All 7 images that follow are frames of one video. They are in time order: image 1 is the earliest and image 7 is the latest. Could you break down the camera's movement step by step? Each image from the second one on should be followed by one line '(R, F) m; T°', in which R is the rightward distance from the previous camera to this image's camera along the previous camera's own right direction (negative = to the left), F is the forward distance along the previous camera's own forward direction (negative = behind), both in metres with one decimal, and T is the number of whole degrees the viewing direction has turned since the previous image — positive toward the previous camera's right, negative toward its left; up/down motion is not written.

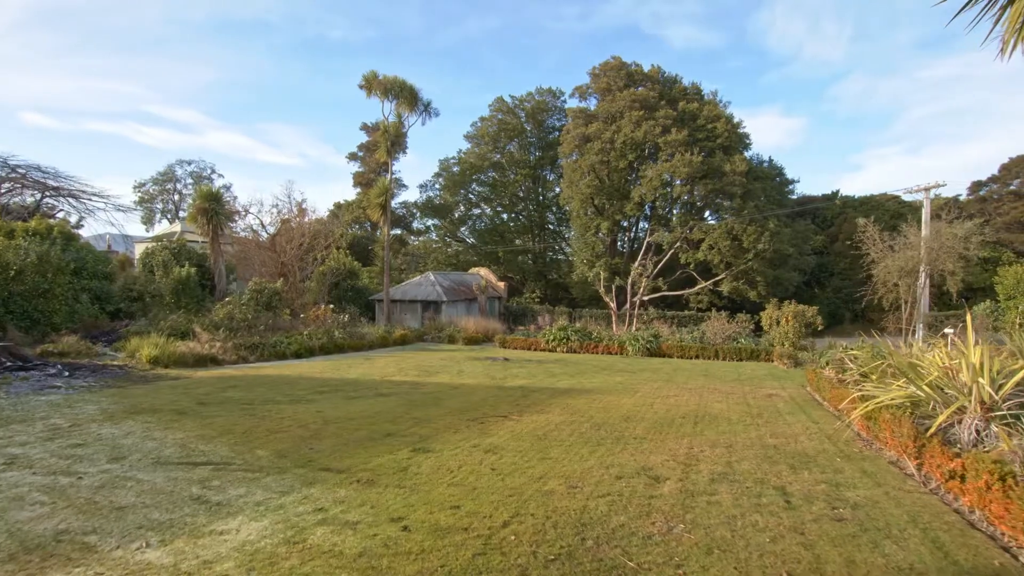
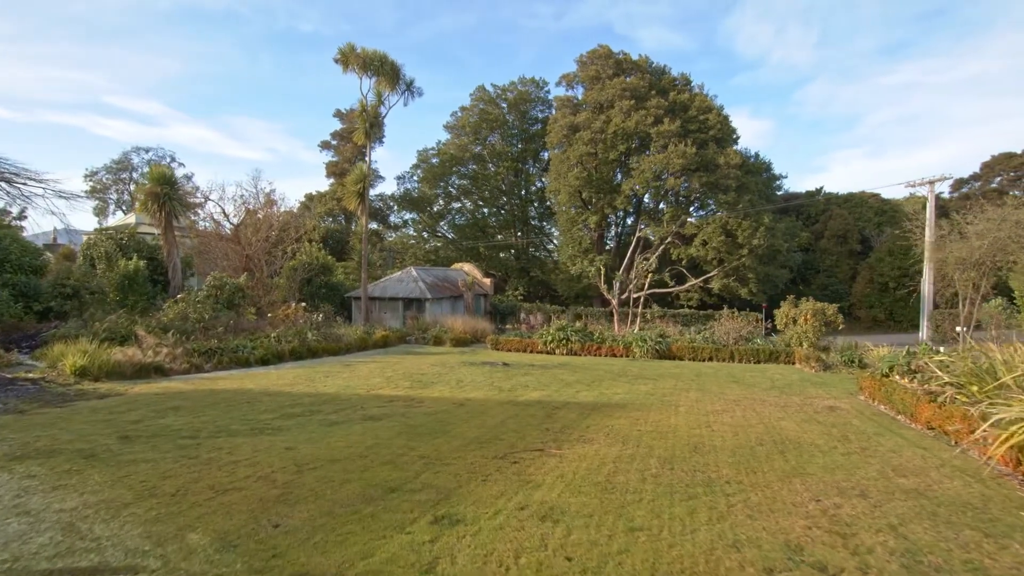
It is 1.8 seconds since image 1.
(-0.7, +2.0) m; +3°
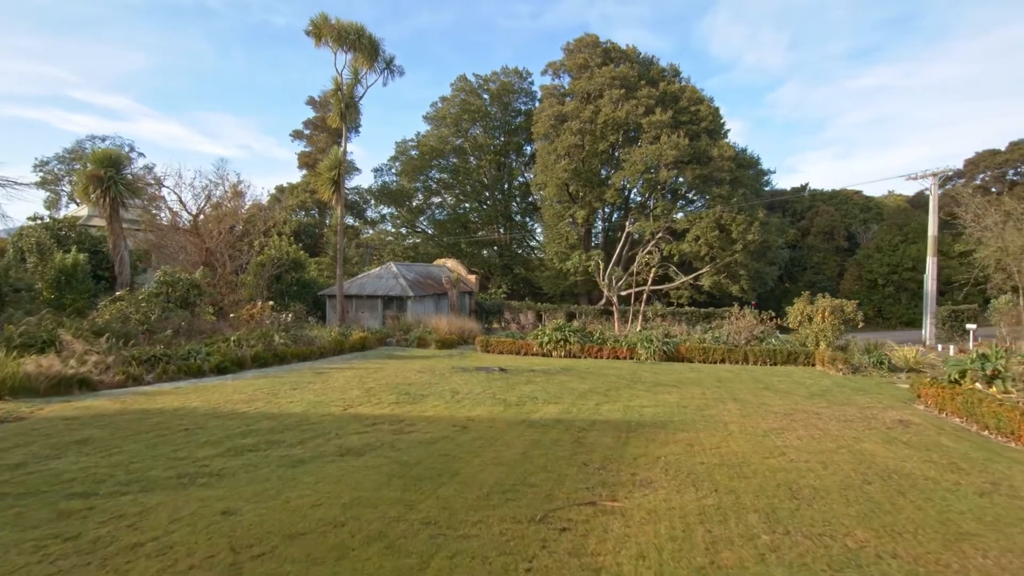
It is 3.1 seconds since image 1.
(-0.5, +1.7) m; +2°
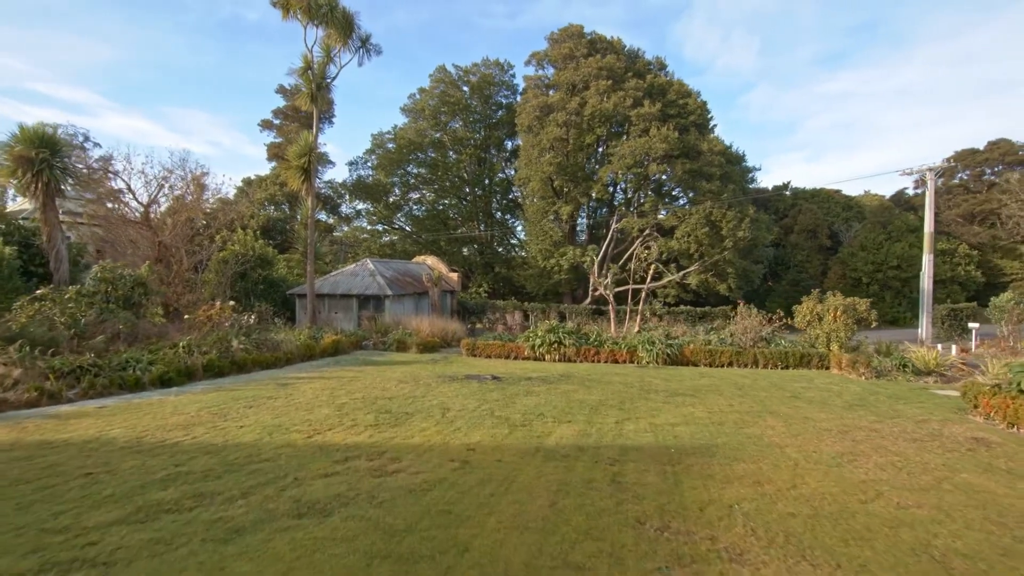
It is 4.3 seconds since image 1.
(-0.4, +1.5) m; +3°
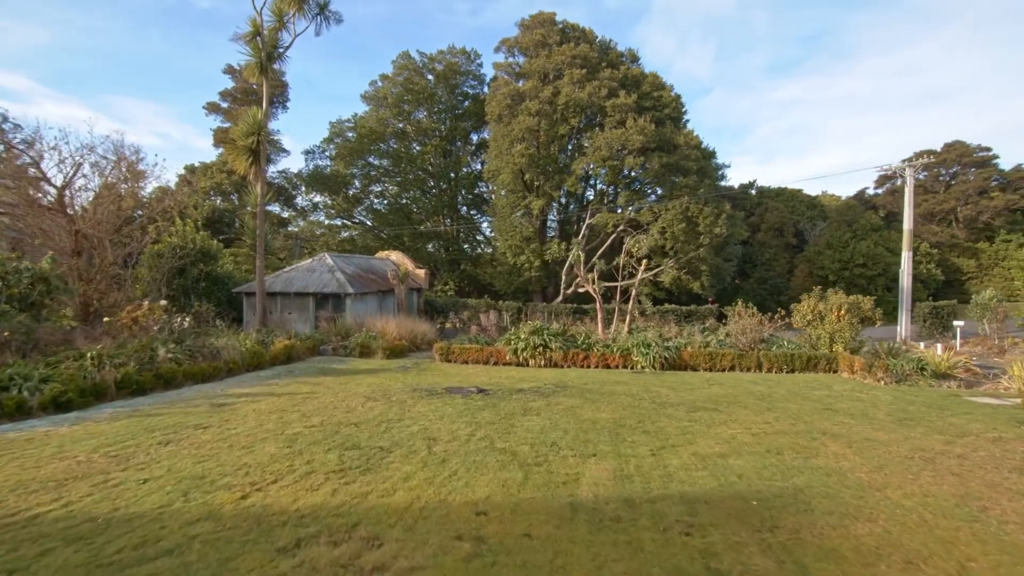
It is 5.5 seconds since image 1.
(-0.5, +1.7) m; +4°
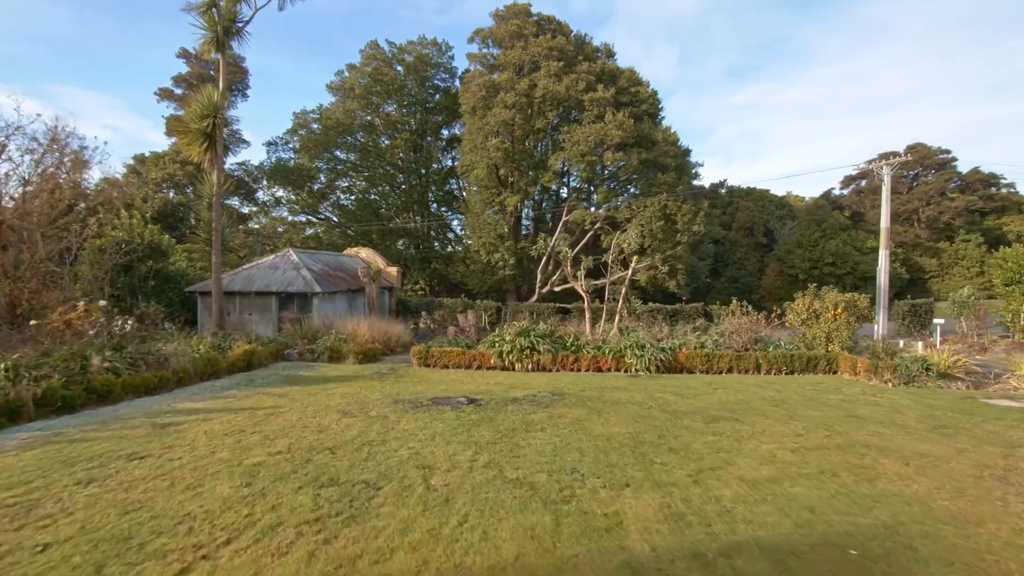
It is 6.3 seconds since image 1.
(-0.4, +1.0) m; +4°
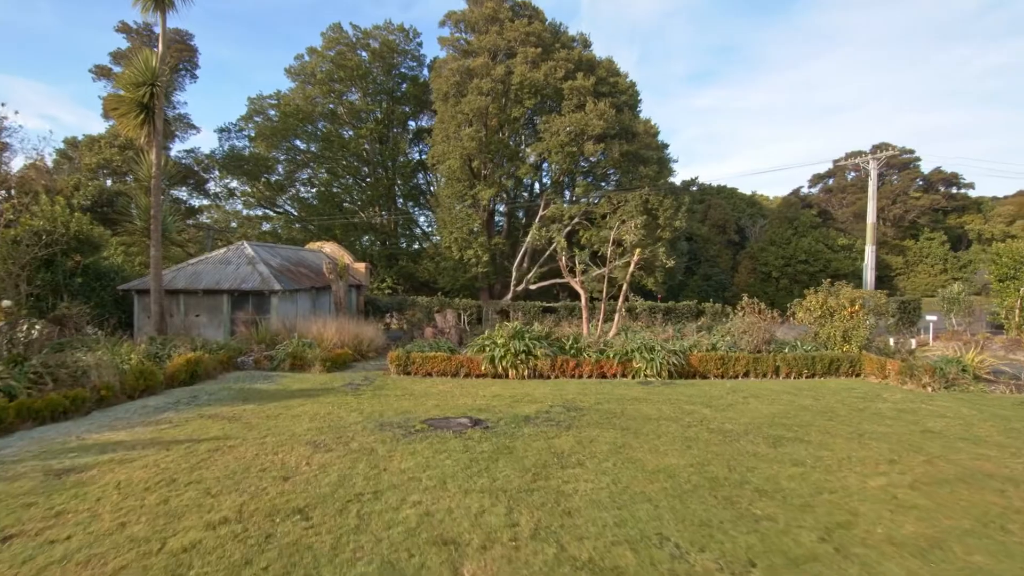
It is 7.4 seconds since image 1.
(-0.6, +1.6) m; +4°
